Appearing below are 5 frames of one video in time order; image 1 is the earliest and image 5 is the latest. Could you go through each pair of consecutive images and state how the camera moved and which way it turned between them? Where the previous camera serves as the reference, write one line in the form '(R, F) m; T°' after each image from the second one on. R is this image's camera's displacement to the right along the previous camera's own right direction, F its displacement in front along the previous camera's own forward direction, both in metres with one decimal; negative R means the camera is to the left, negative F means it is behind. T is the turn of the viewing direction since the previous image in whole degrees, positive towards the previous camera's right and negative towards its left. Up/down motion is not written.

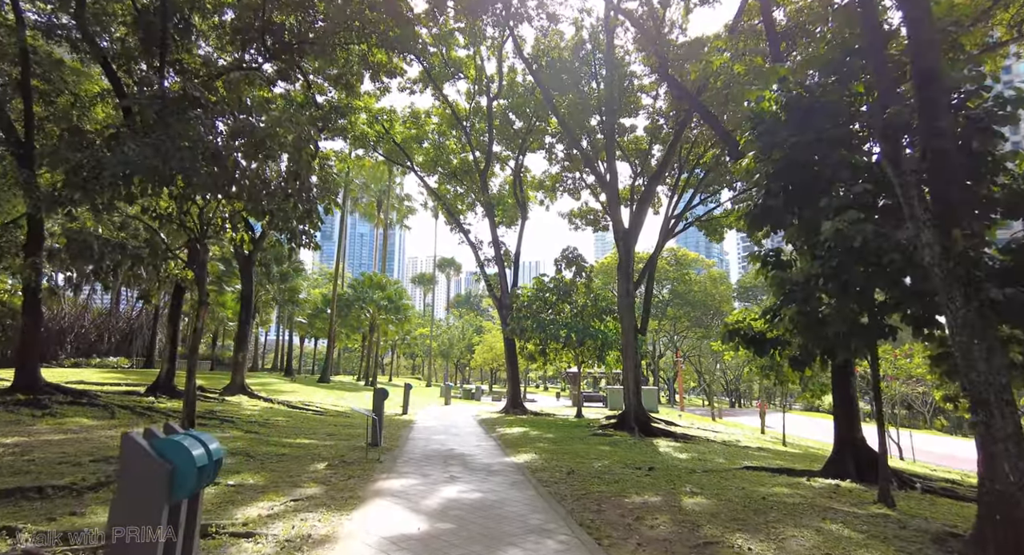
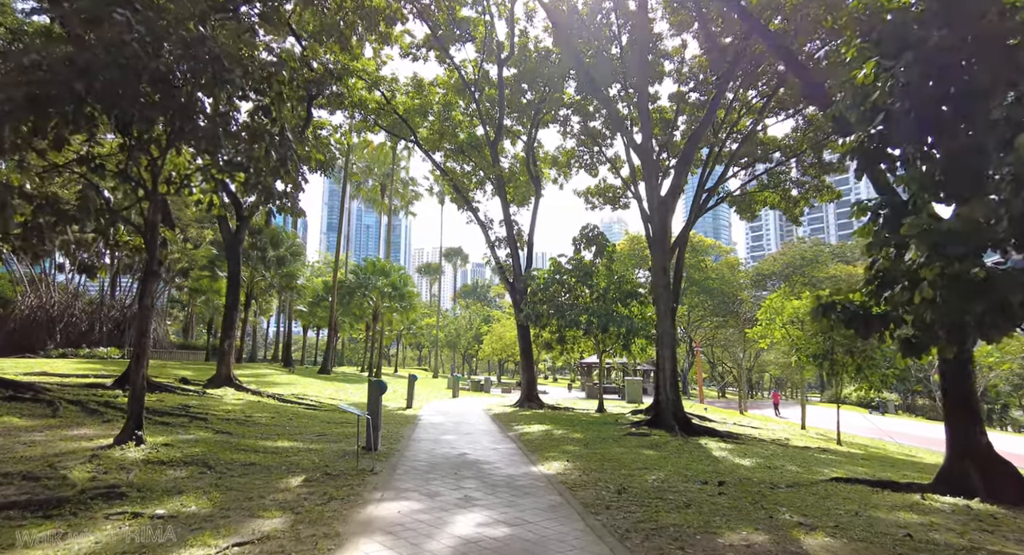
(-0.3, +1.7) m; -1°
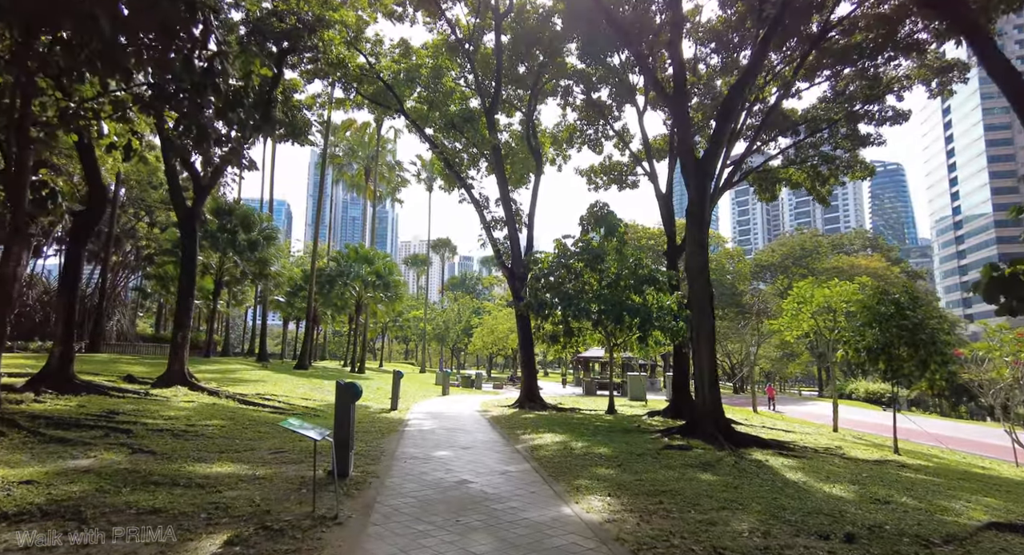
(-0.3, +2.0) m; +1°
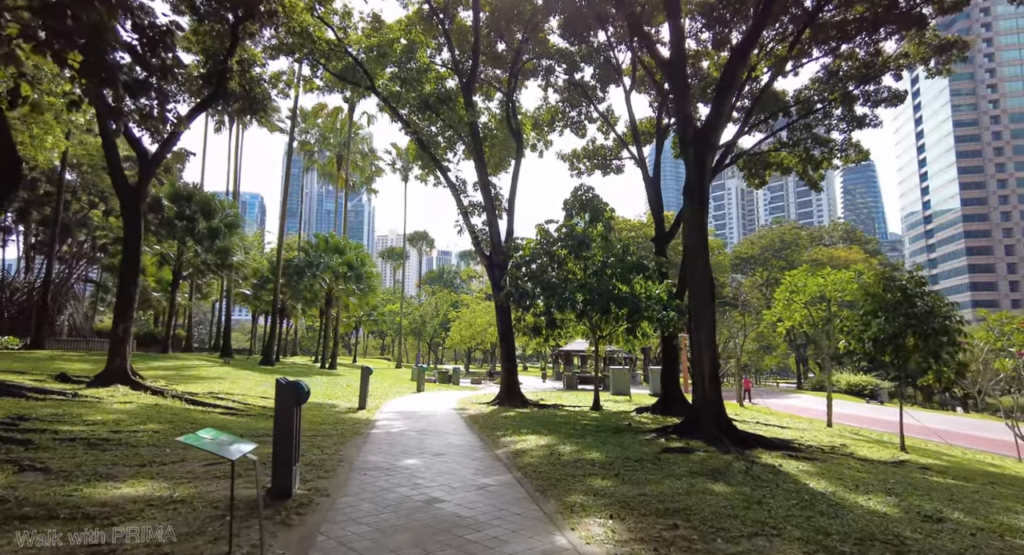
(0.0, +1.0) m; +2°
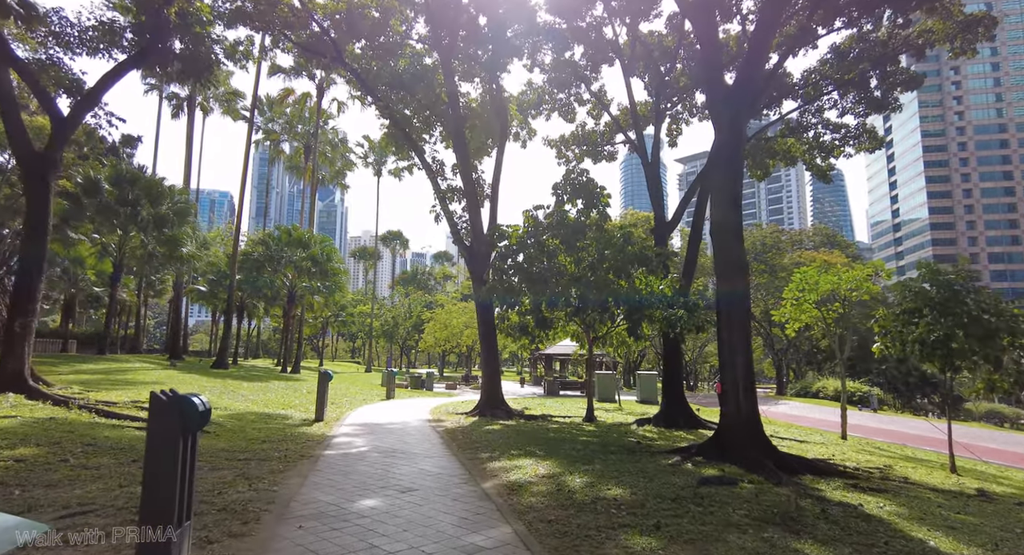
(-0.2, +1.7) m; +3°
